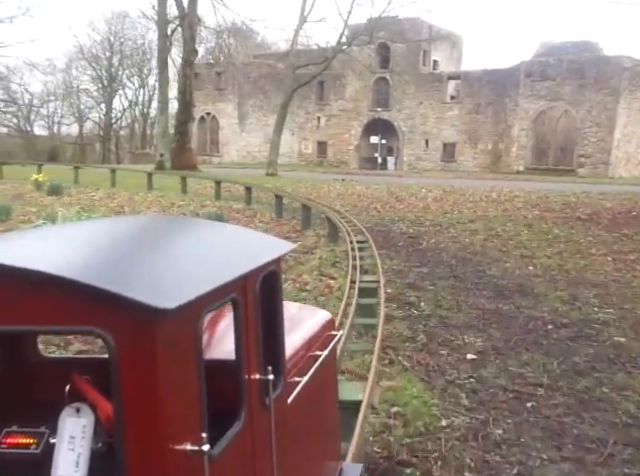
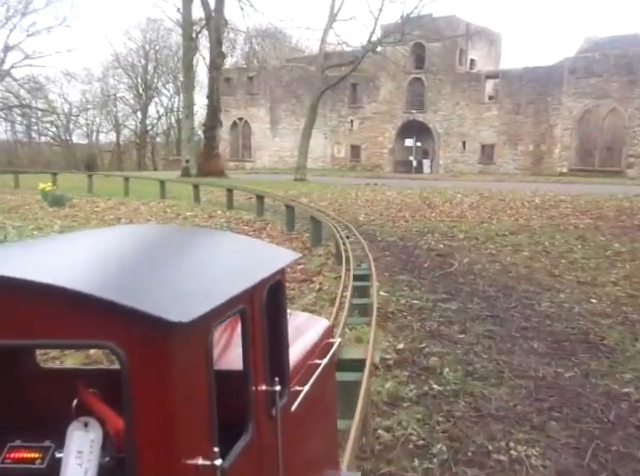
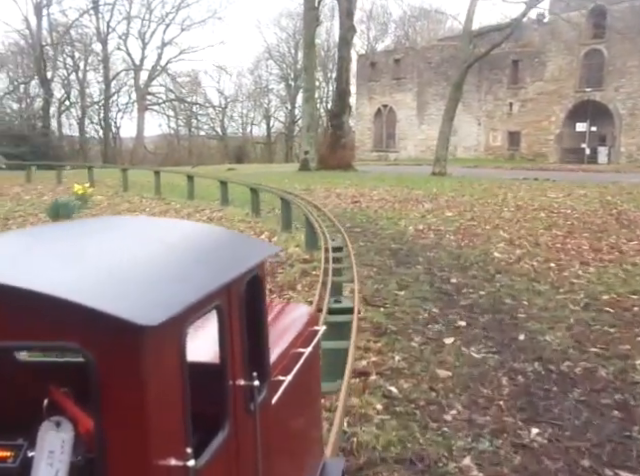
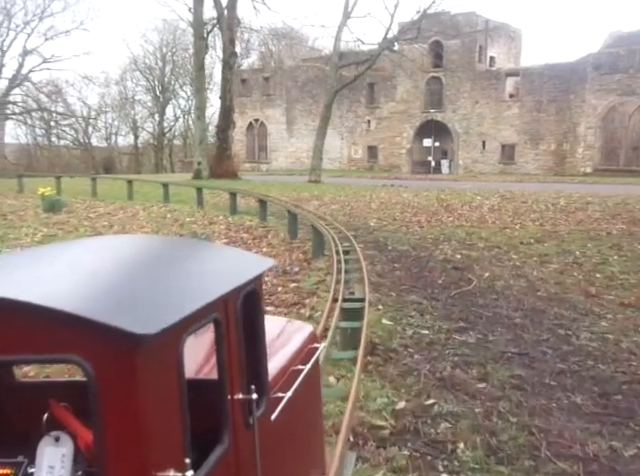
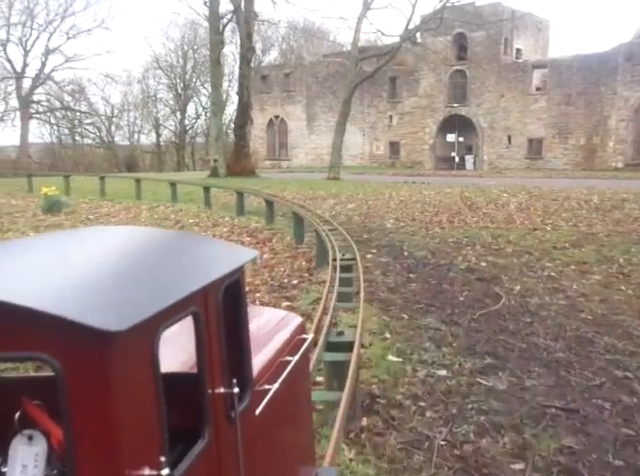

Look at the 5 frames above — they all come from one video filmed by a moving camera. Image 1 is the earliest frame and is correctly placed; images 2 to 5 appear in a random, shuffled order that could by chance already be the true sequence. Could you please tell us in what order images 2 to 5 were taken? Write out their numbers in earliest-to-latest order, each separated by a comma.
2, 4, 5, 3
